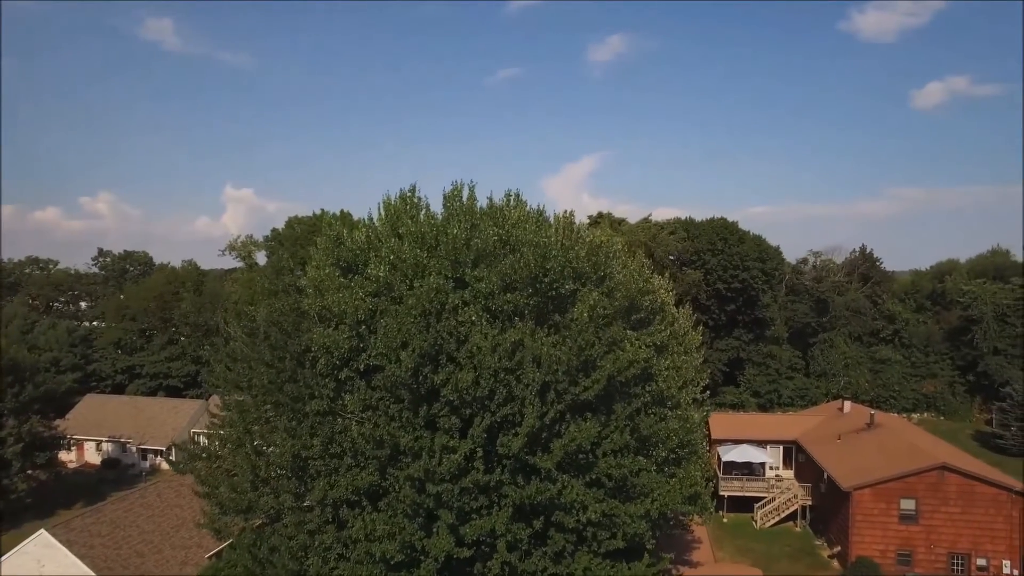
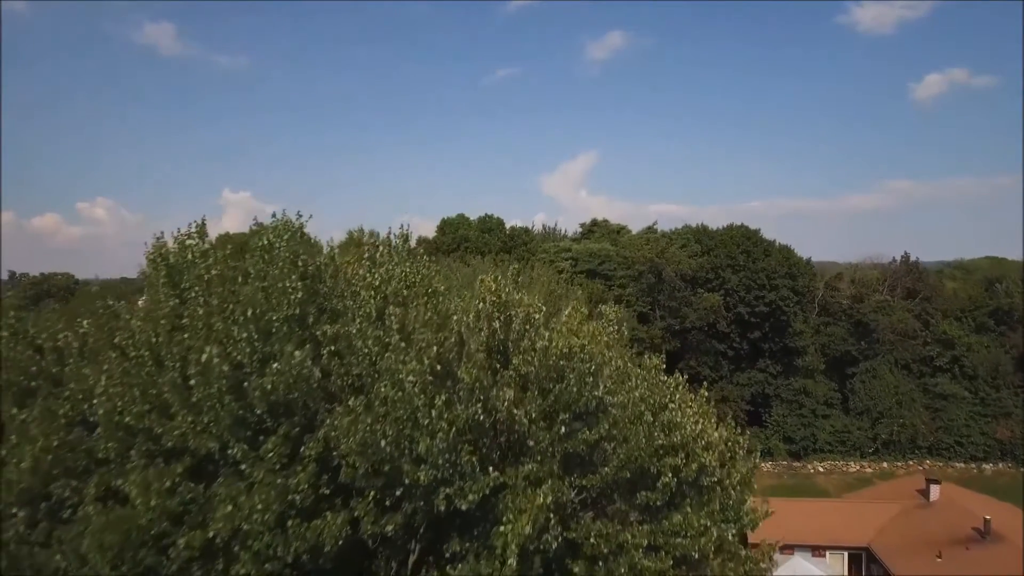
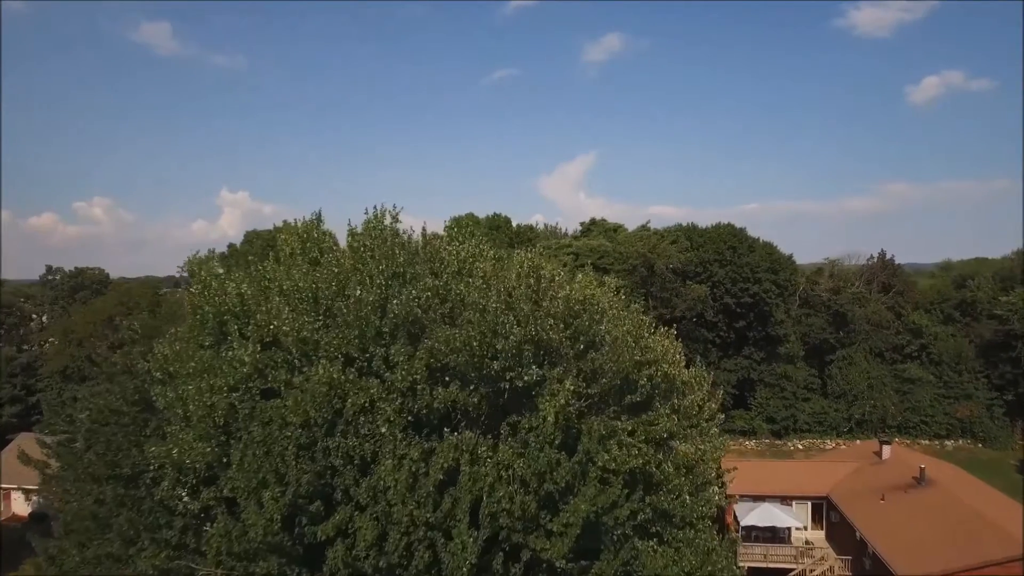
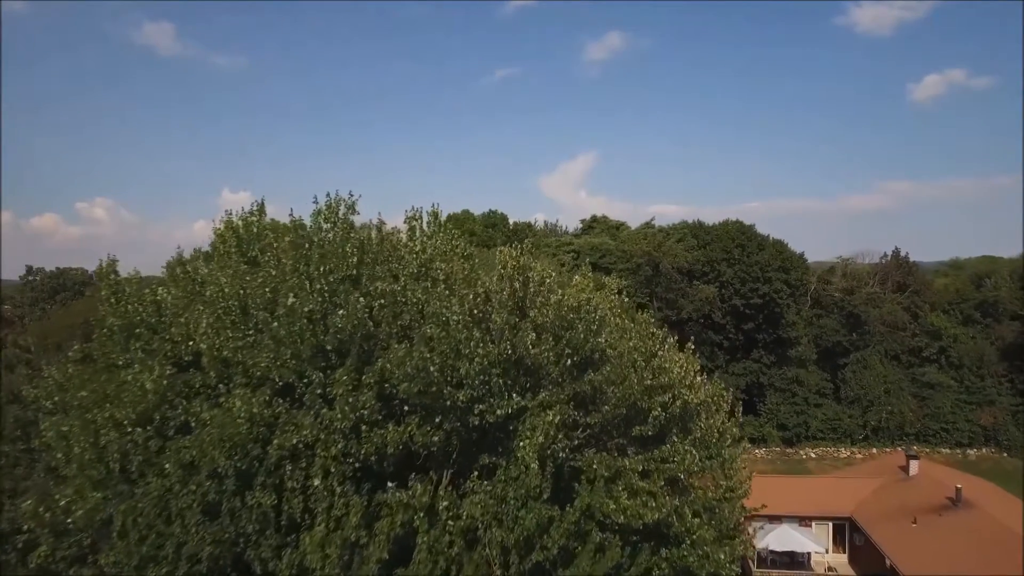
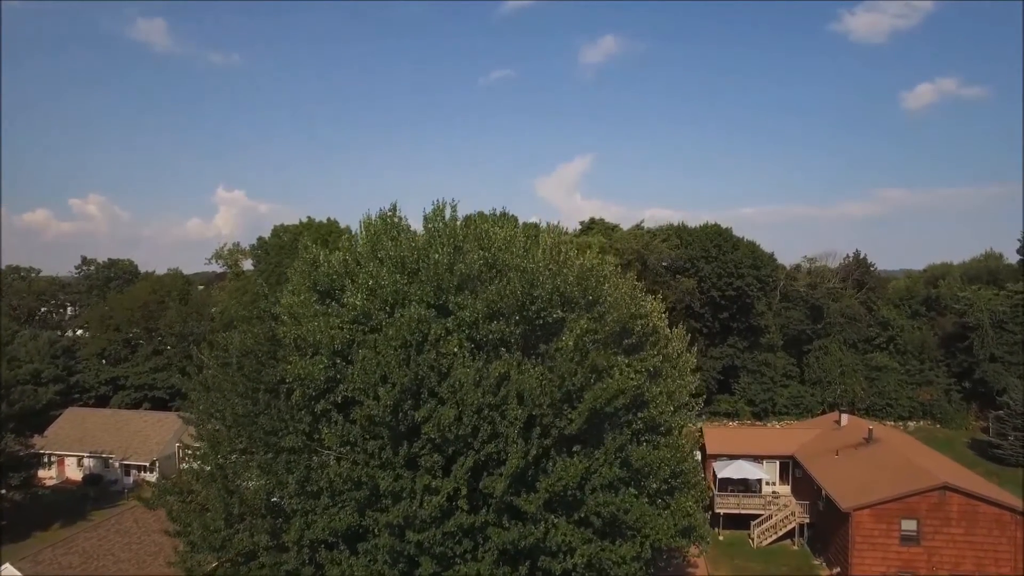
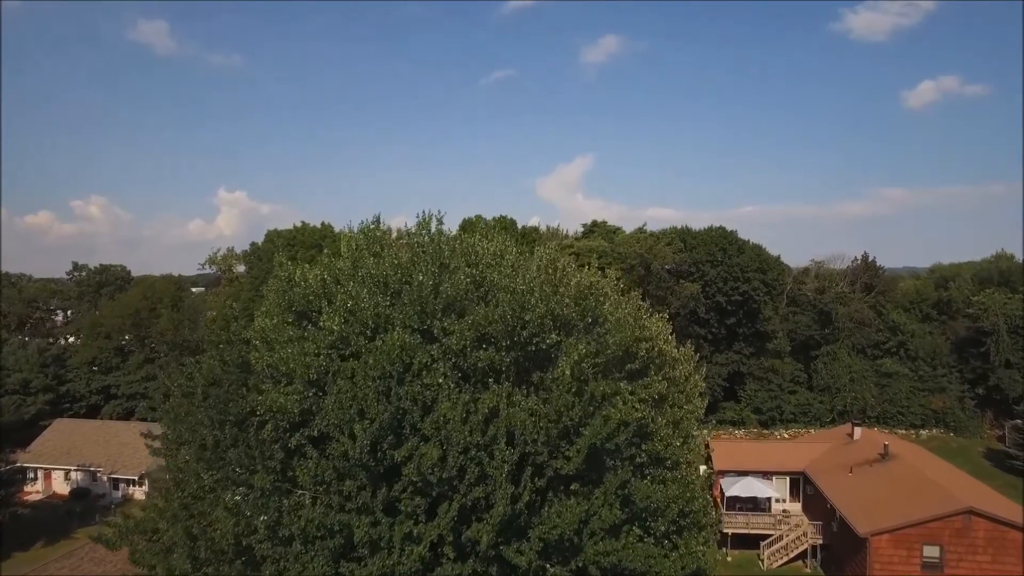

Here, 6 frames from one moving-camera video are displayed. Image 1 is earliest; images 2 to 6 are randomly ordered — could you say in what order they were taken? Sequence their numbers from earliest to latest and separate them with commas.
5, 6, 3, 4, 2
